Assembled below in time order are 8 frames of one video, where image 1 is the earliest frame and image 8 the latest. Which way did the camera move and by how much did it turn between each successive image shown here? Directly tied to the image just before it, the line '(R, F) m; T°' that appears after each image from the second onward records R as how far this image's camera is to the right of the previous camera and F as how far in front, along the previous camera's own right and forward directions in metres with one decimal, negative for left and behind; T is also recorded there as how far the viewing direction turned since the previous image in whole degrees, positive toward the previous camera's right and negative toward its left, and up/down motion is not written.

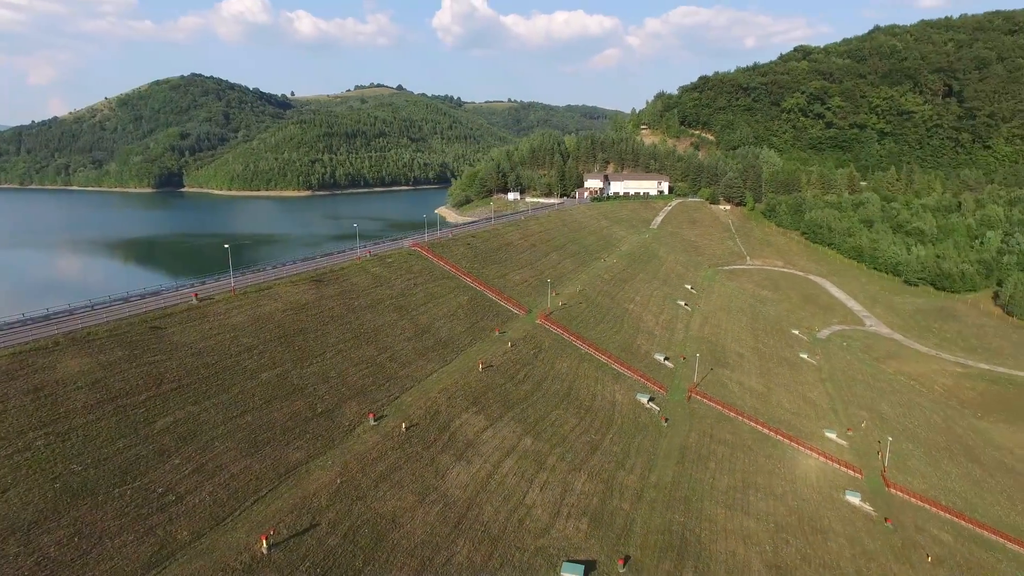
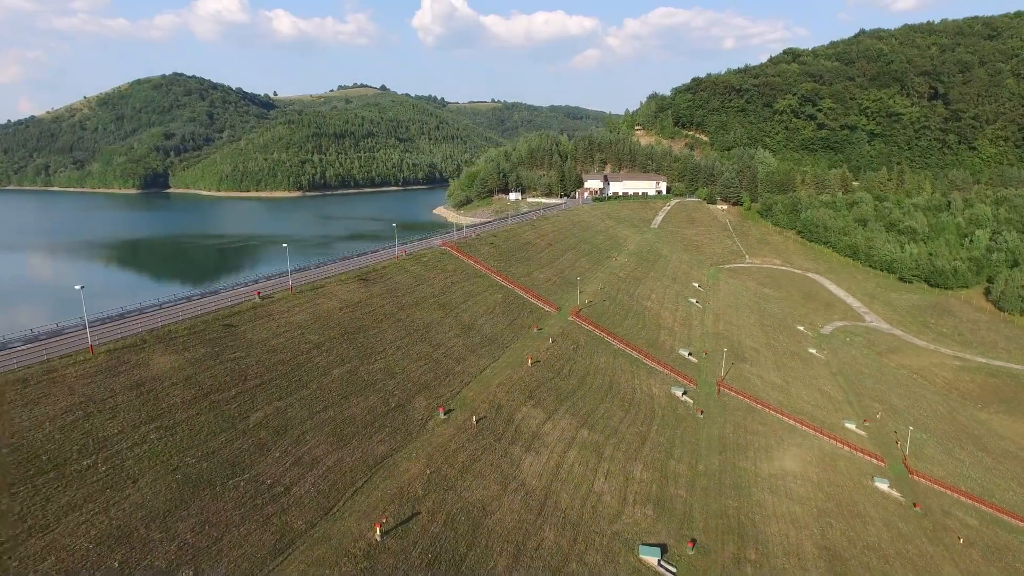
(-3.1, -0.7) m; +2°
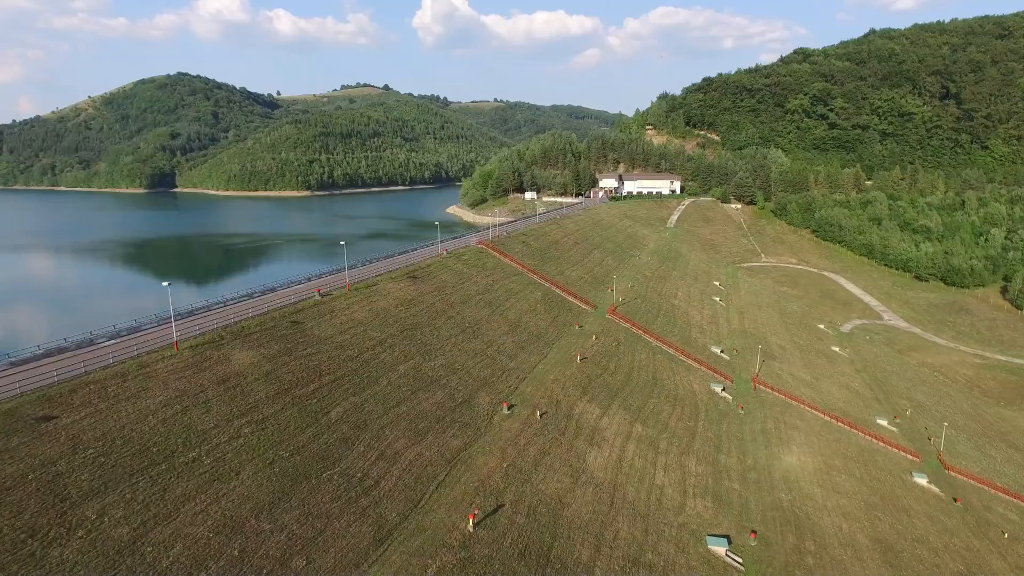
(-2.3, -0.4) m; 0°
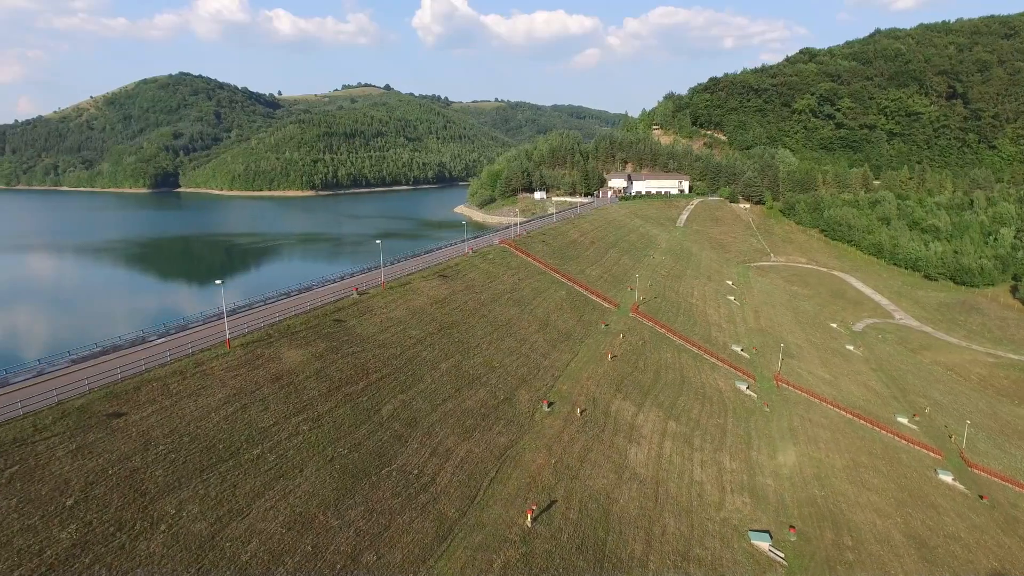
(-1.5, -0.2) m; 0°
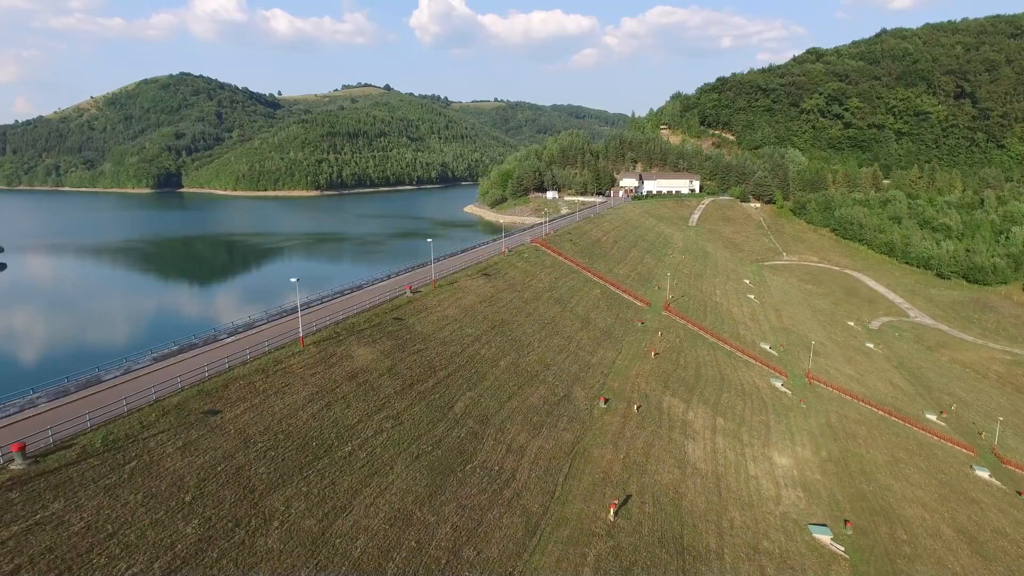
(-2.3, -0.2) m; 0°
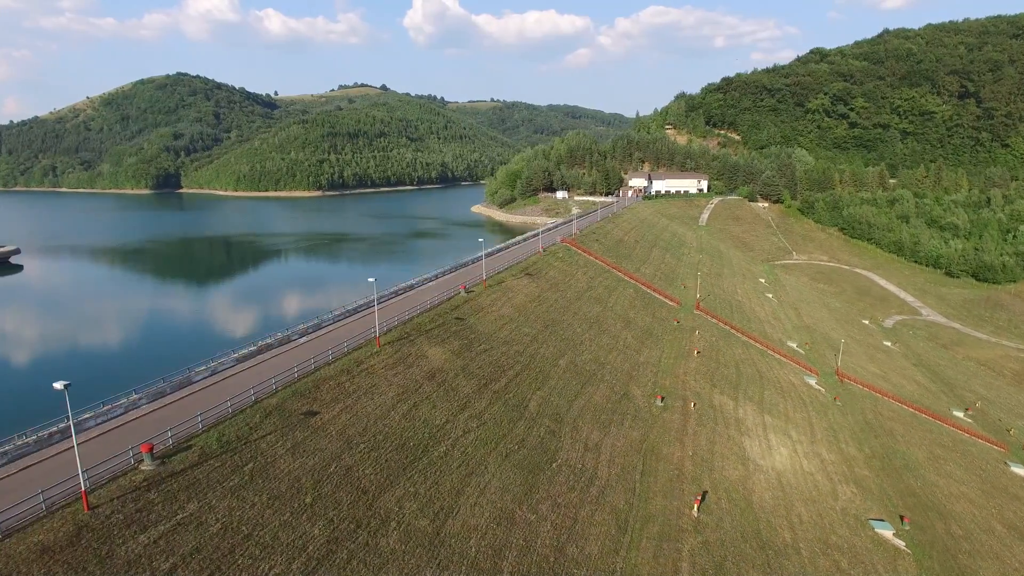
(-2.5, -0.1) m; +1°
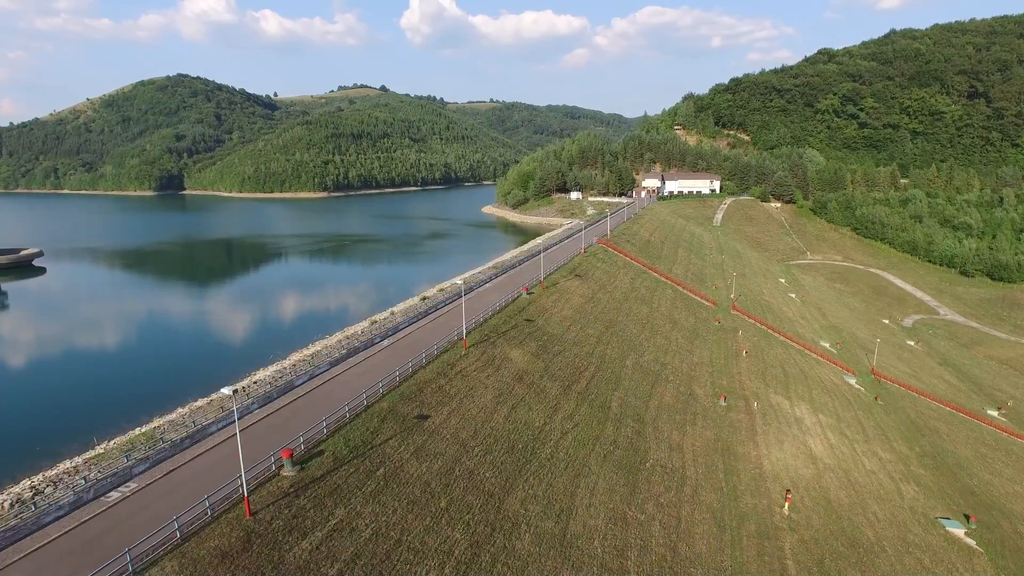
(-2.7, -0.1) m; 0°
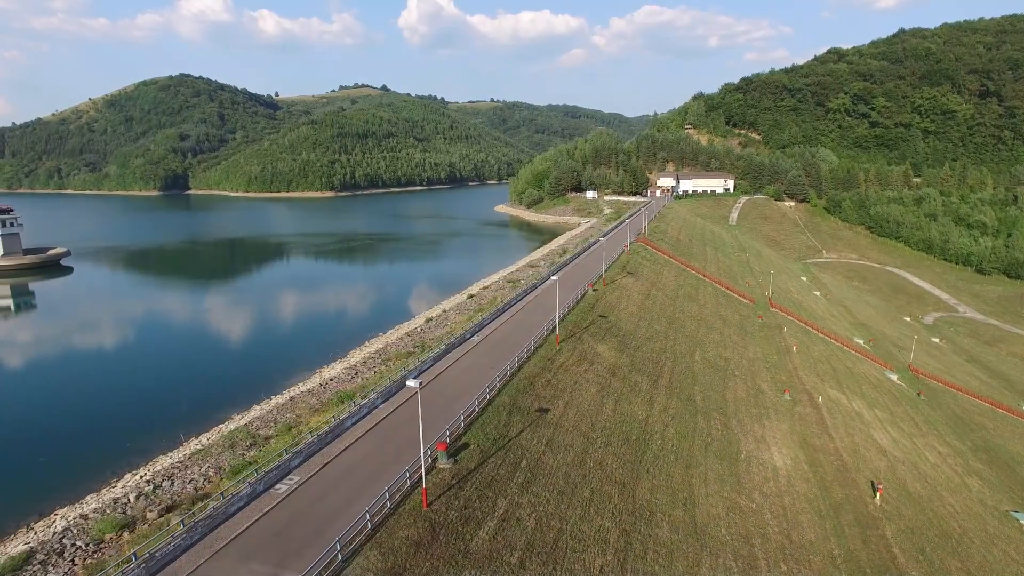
(-2.9, -0.3) m; 0°
